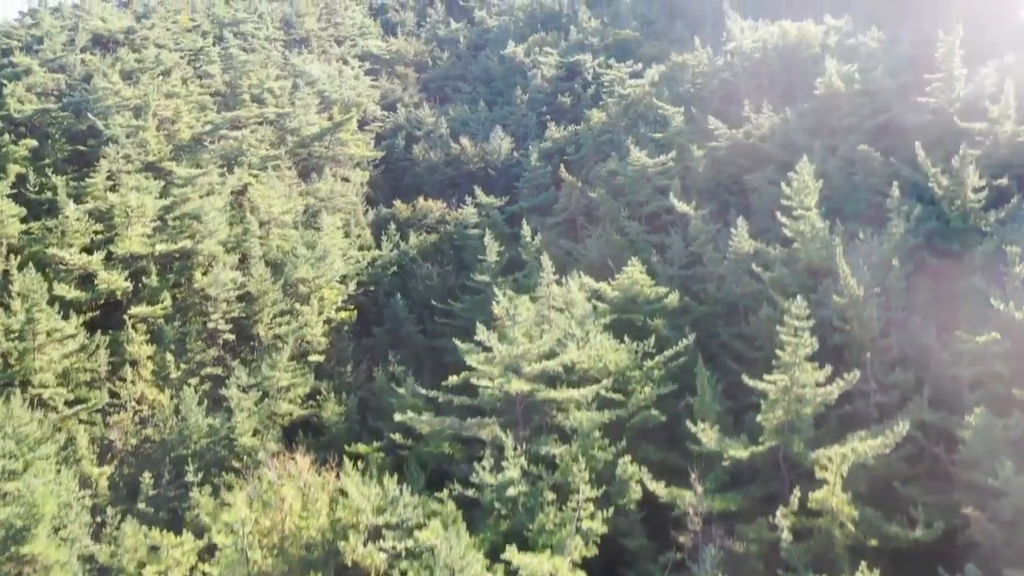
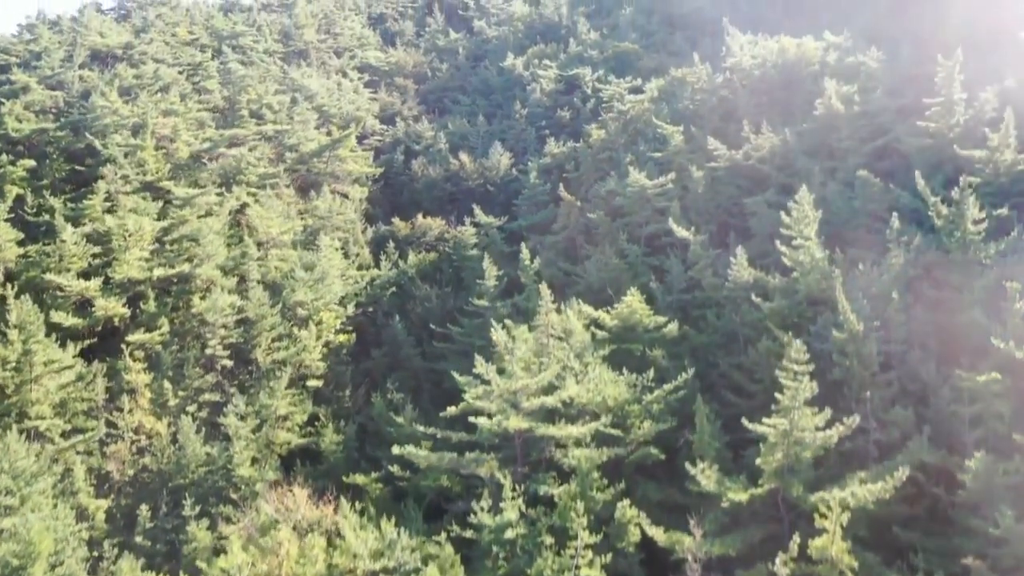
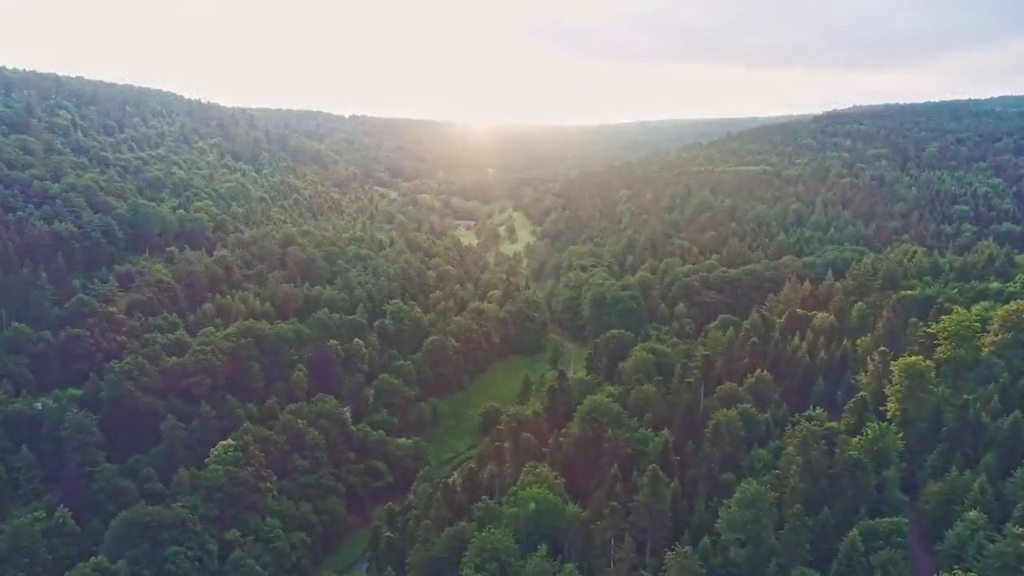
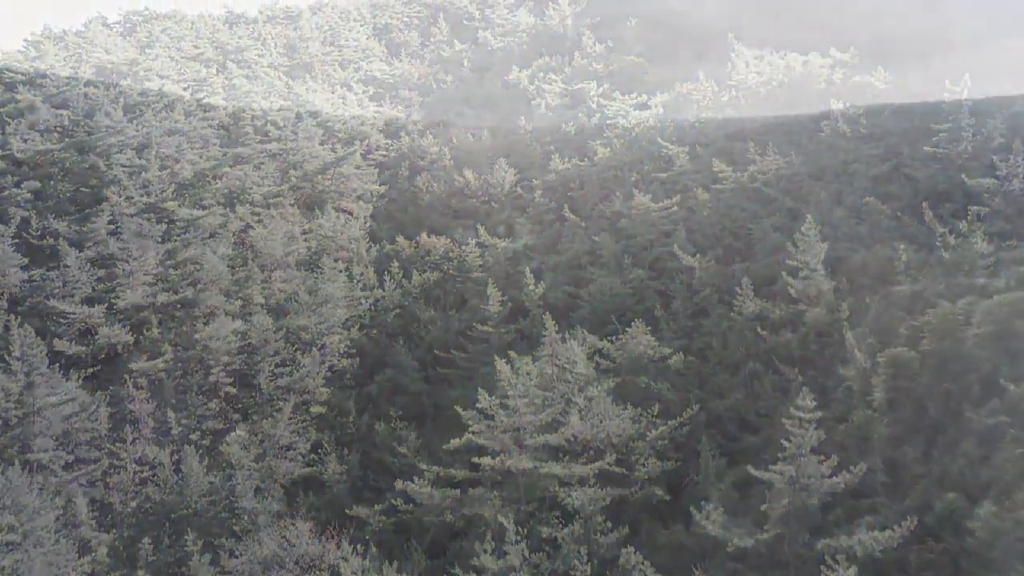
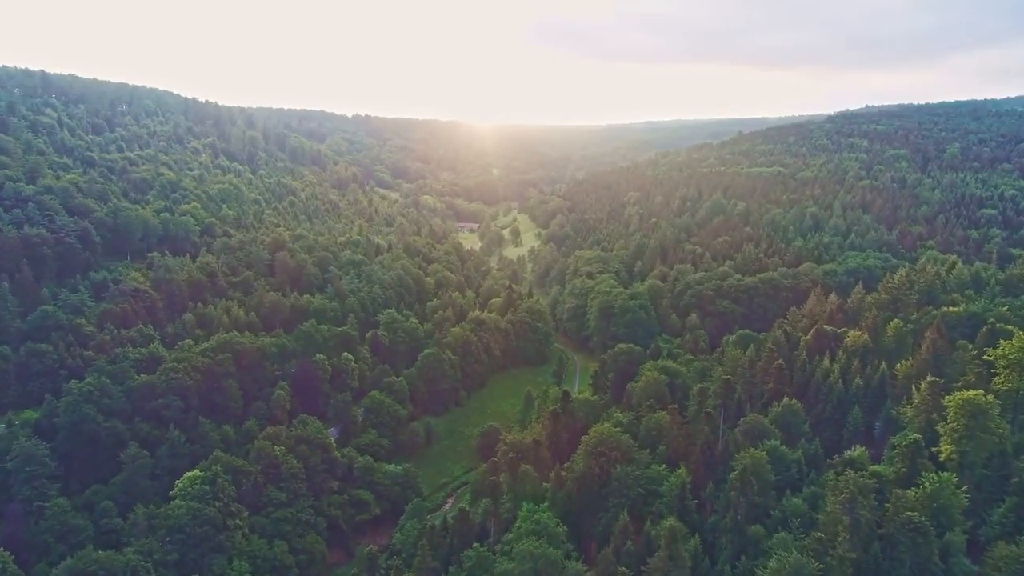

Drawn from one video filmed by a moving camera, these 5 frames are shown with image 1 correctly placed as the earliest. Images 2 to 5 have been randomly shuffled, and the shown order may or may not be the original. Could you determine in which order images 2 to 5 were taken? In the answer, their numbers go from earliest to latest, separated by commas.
2, 4, 3, 5
